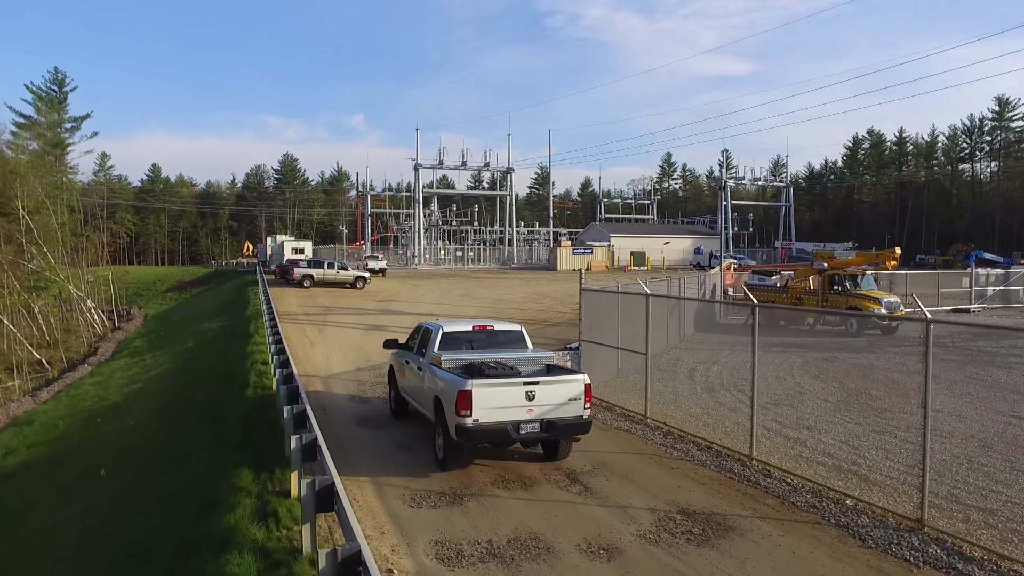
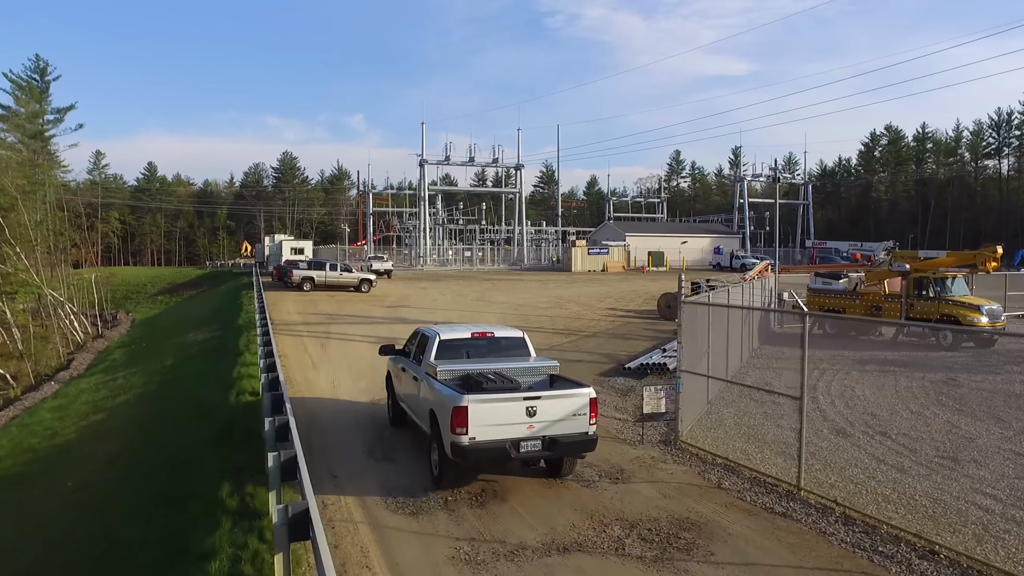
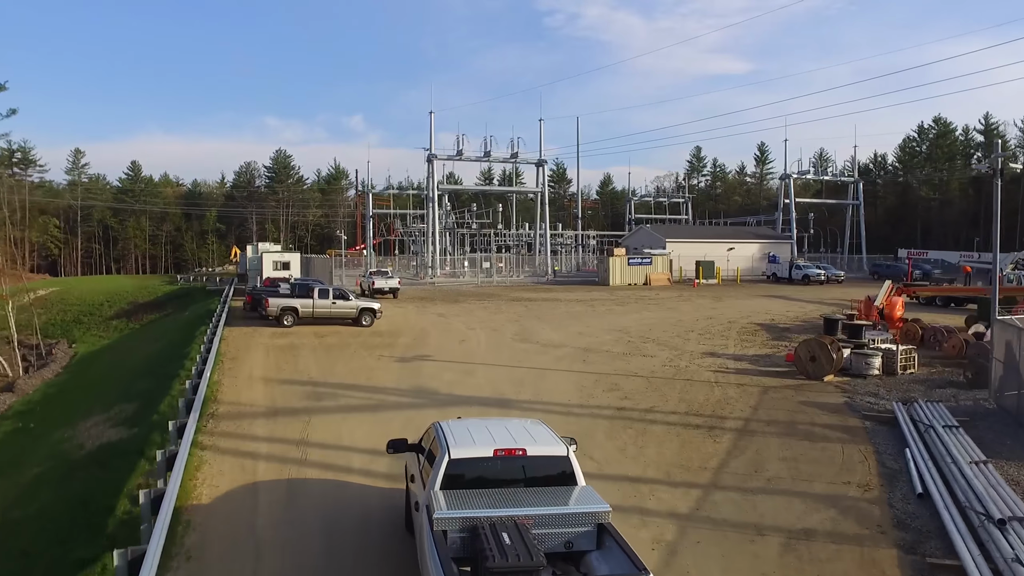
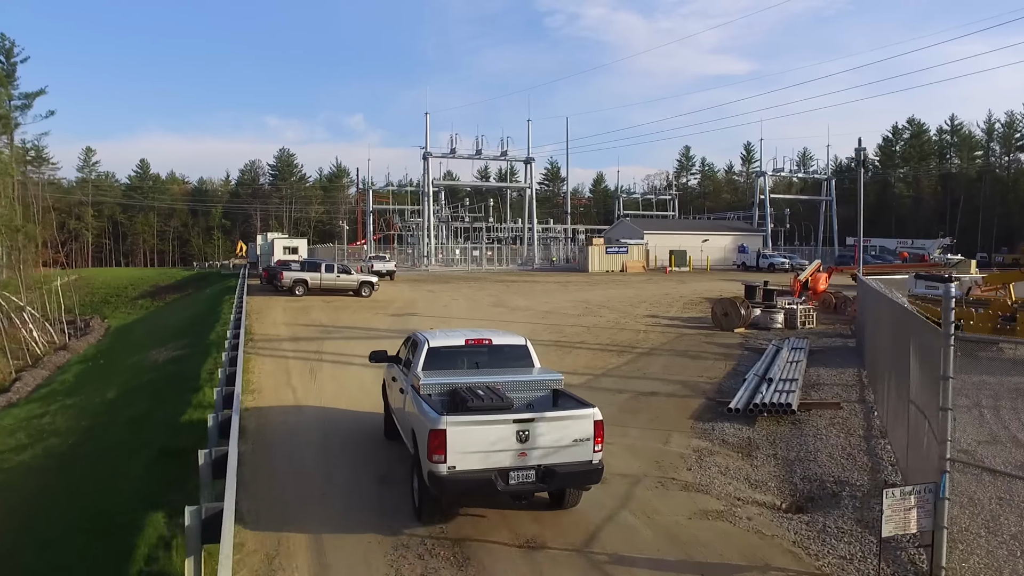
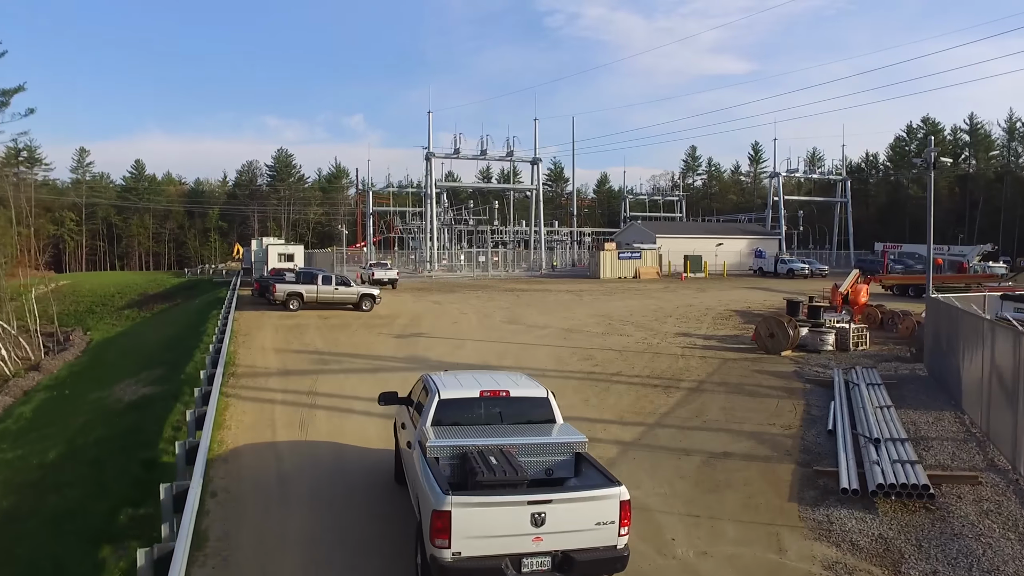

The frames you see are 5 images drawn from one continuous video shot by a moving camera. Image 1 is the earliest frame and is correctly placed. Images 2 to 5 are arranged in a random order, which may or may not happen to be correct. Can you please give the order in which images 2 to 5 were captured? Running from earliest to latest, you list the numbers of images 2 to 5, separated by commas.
2, 4, 5, 3
